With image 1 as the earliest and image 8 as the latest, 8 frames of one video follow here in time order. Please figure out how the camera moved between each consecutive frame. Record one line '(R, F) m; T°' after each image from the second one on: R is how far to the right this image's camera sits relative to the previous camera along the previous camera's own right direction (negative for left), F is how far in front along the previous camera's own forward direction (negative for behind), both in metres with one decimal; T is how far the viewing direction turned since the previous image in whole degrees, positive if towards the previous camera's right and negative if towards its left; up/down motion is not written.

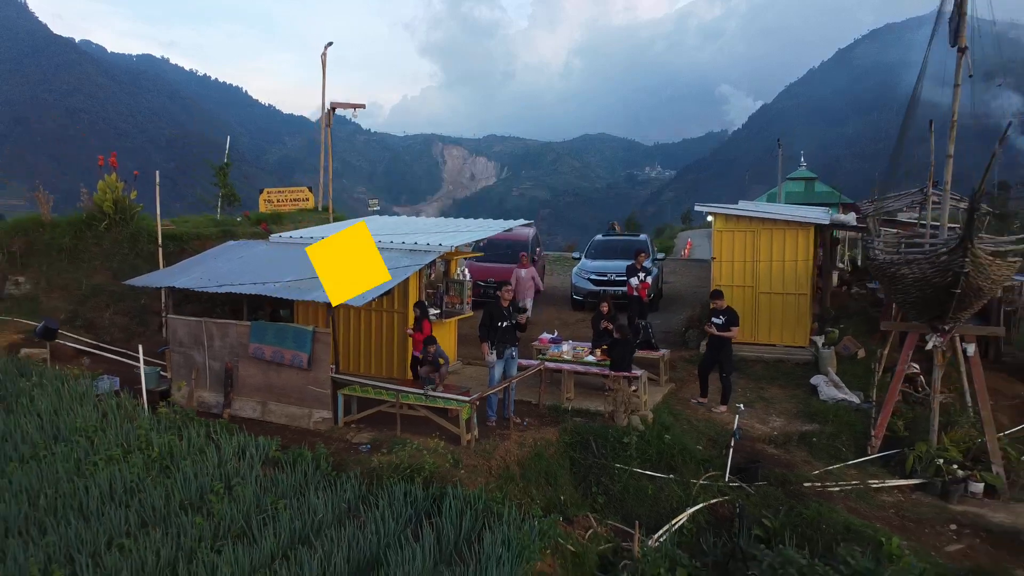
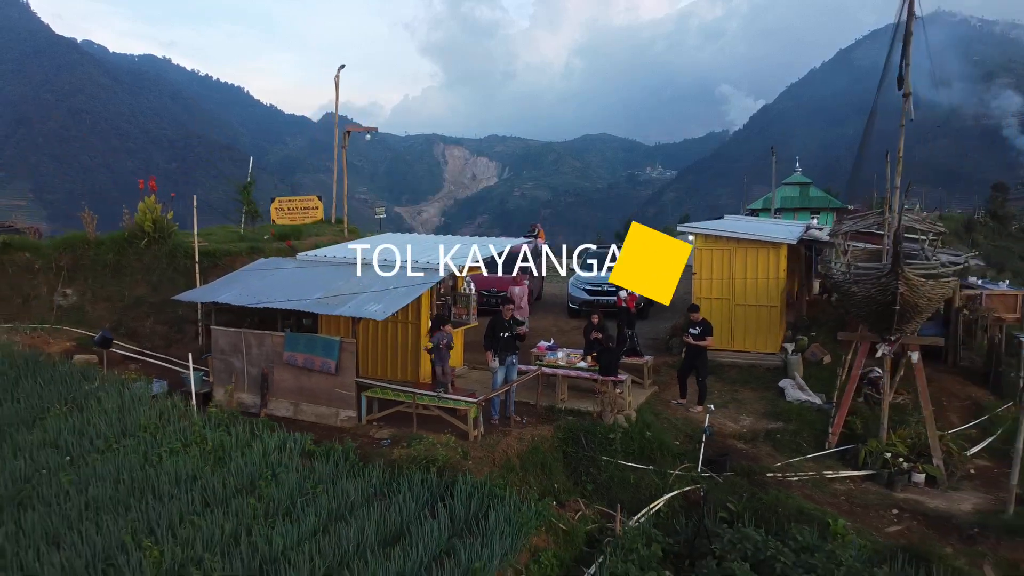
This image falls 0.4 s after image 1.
(0.0, -0.5) m; 0°
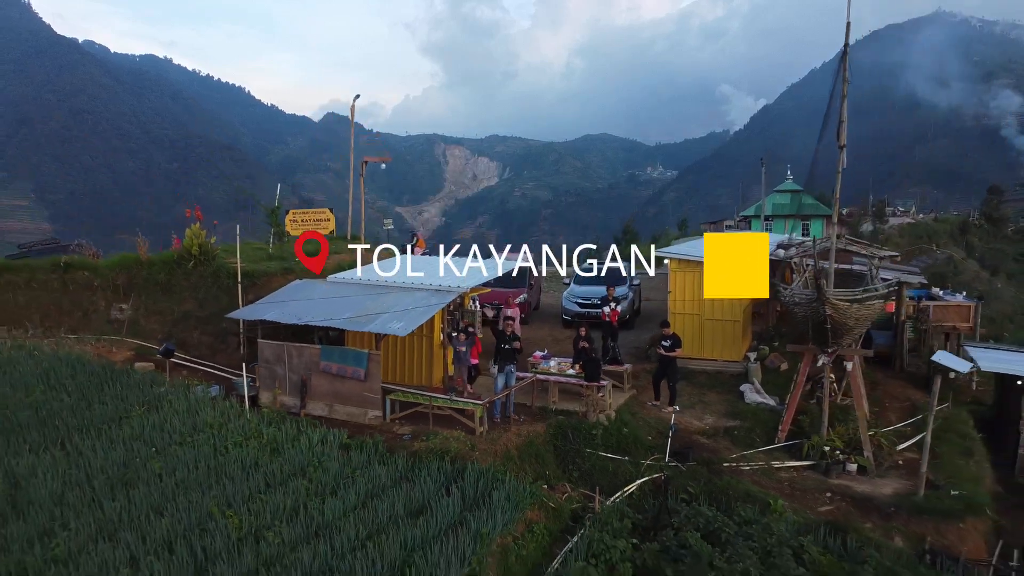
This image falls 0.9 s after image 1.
(0.0, -0.8) m; 0°
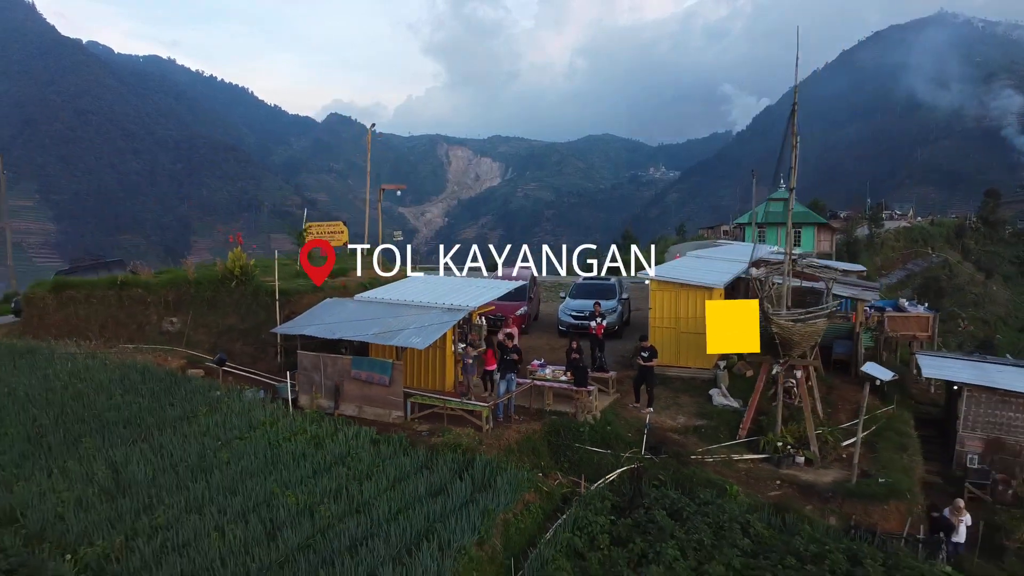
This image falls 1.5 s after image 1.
(0.0, -0.9) m; 0°
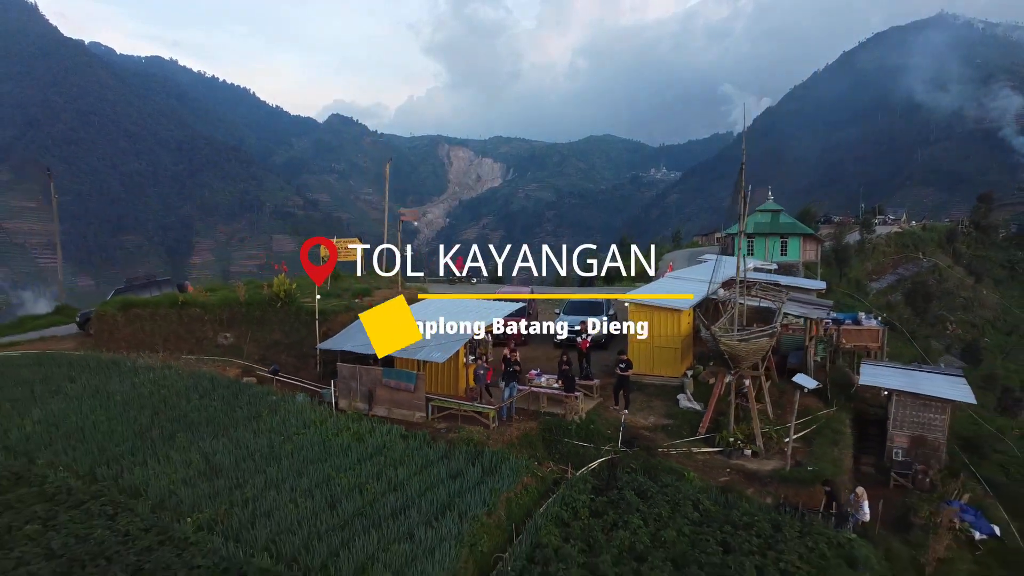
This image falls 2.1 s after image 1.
(0.0, -1.3) m; 0°
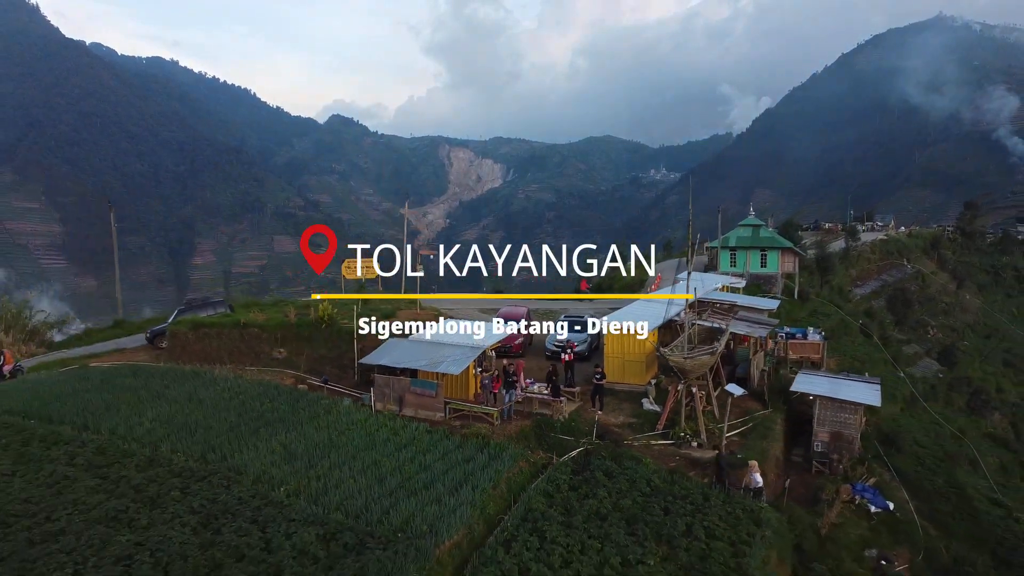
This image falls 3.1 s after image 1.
(0.0, -2.0) m; 0°
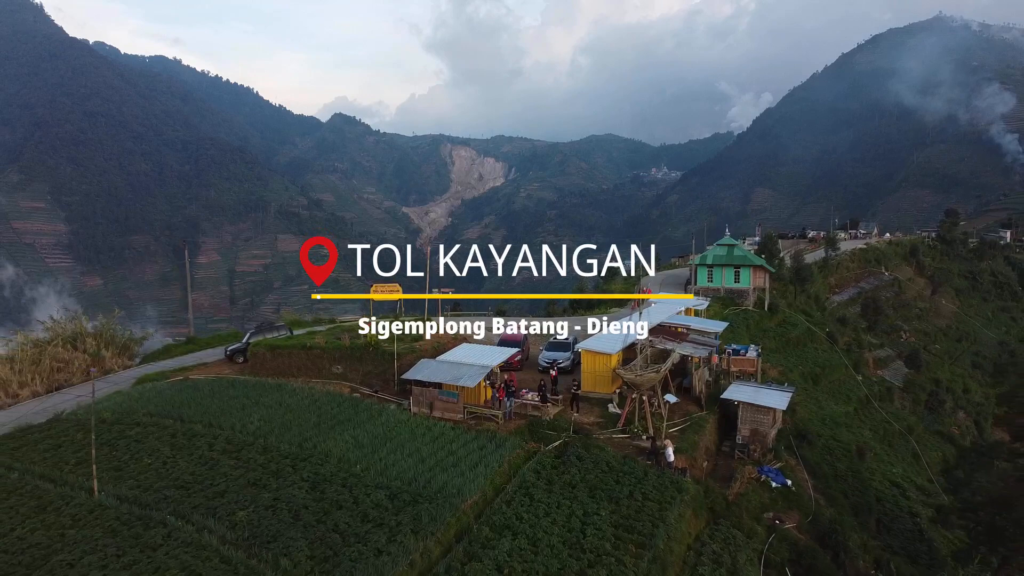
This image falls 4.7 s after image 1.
(0.0, -3.4) m; 0°
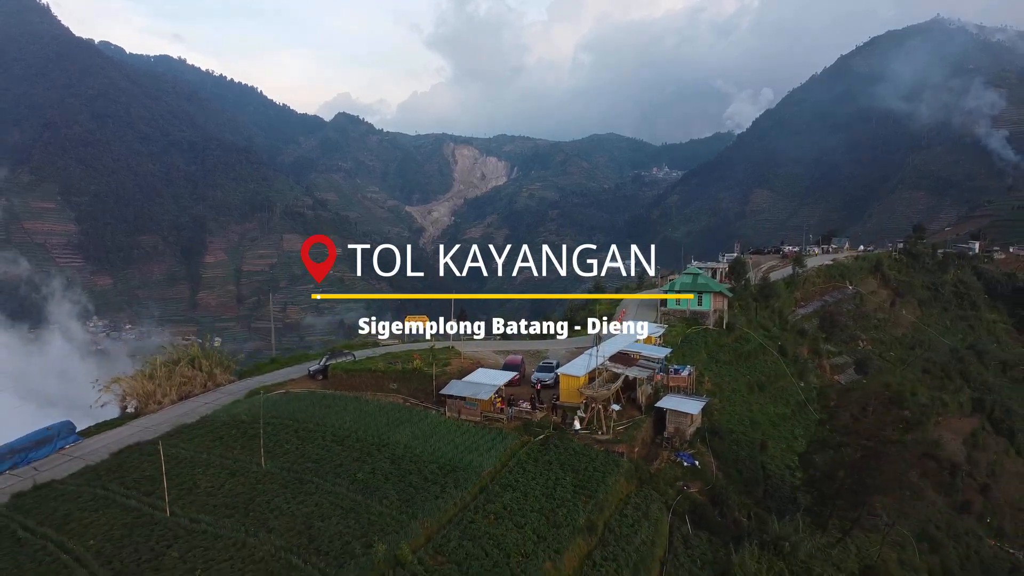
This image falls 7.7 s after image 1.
(+0.1, -6.4) m; 0°
